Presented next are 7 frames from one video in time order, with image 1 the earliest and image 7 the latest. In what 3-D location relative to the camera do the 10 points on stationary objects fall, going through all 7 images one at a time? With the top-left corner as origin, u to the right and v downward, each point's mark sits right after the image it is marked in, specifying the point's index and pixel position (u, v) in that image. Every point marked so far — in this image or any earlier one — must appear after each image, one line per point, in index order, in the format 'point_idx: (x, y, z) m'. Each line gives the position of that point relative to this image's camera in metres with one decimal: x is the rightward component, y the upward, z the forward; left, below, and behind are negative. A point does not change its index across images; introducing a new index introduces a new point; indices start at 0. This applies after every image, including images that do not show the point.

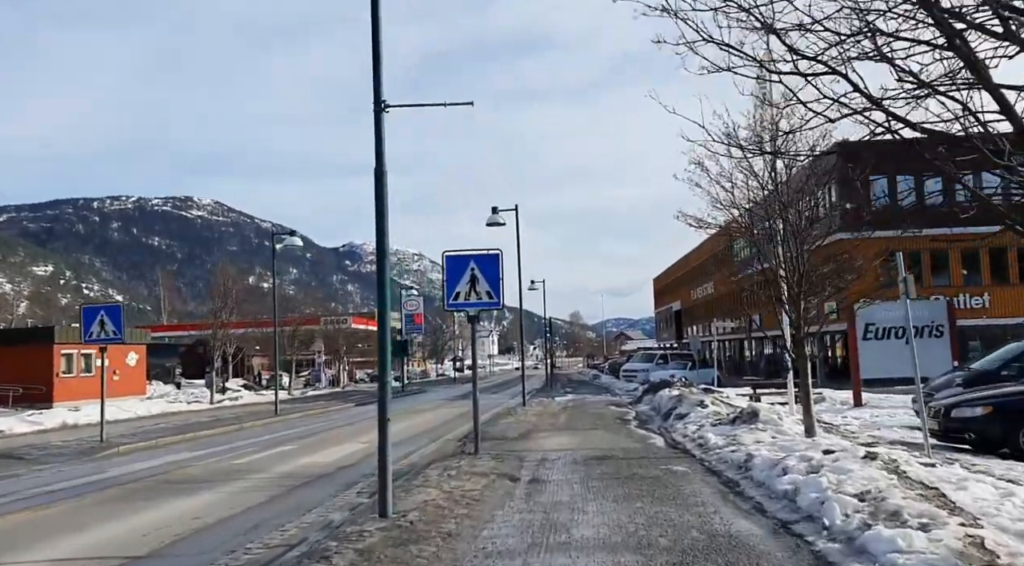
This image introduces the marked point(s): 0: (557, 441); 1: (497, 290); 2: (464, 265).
0: (+0.8, -2.9, +17.5) m
1: (-0.2, -0.1, +14.7) m
2: (-0.8, +0.3, +14.7) m
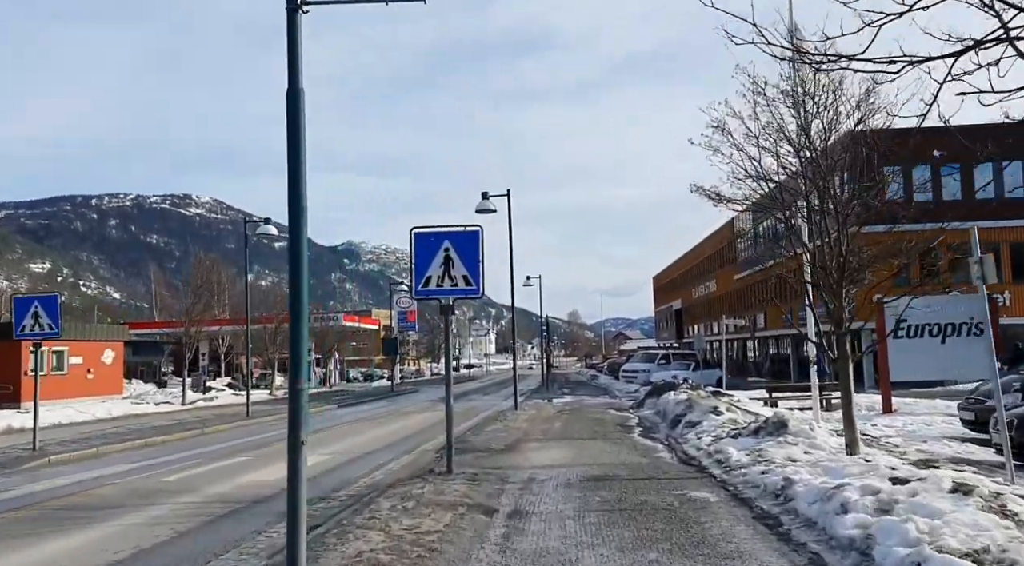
0: (+0.6, -2.7, +15.0) m
1: (-0.5, +0.1, +12.2) m
2: (-1.0, +0.5, +12.2) m
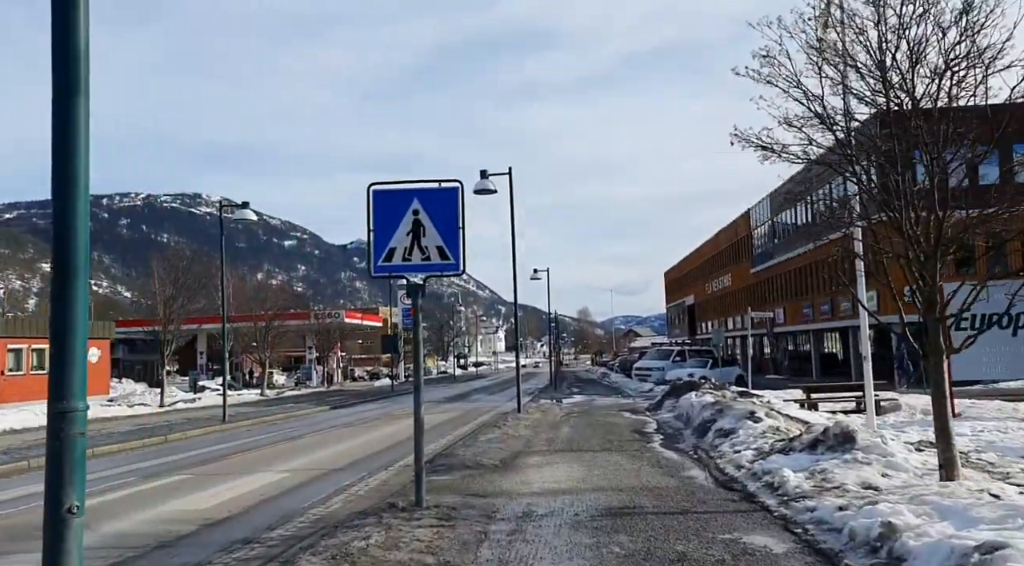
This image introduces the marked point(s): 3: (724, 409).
0: (+0.5, -2.4, +12.1) m
1: (-0.6, +0.4, +9.3) m
2: (-1.1, +0.8, +9.3) m
3: (+3.8, -2.2, +16.9) m
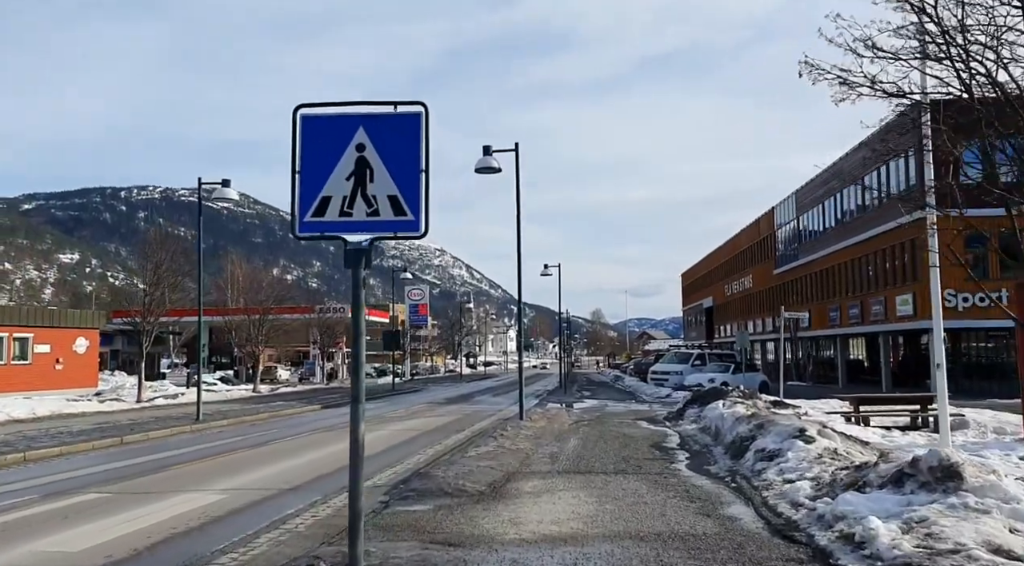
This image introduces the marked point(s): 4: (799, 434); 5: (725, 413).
0: (+0.4, -2.2, +9.4) m
1: (-0.7, +0.6, +6.5) m
2: (-1.2, +1.0, +6.6) m
3: (+3.7, -2.1, +14.1) m
4: (+3.8, -2.0, +12.4) m
5: (+4.0, -2.5, +18.0) m
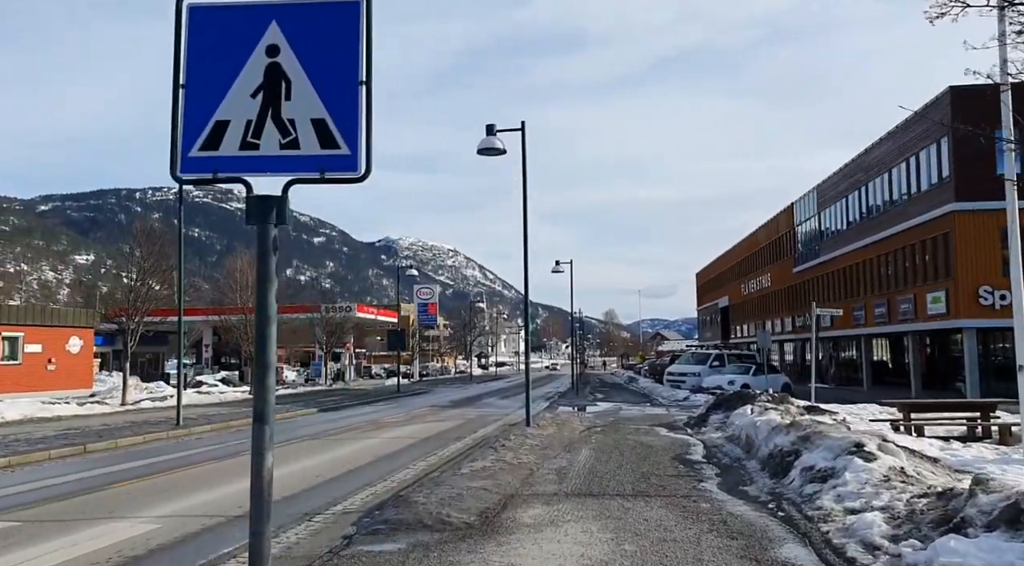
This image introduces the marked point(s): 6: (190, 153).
0: (+0.3, -2.1, +7.3) m
1: (-0.8, +0.8, +4.5) m
2: (-1.3, +1.2, +4.6) m
3: (+3.7, -1.9, +12.0) m
4: (+3.7, -1.8, +10.3) m
5: (+4.1, -2.3, +15.9) m
6: (-1.5, +0.6, +4.5) m
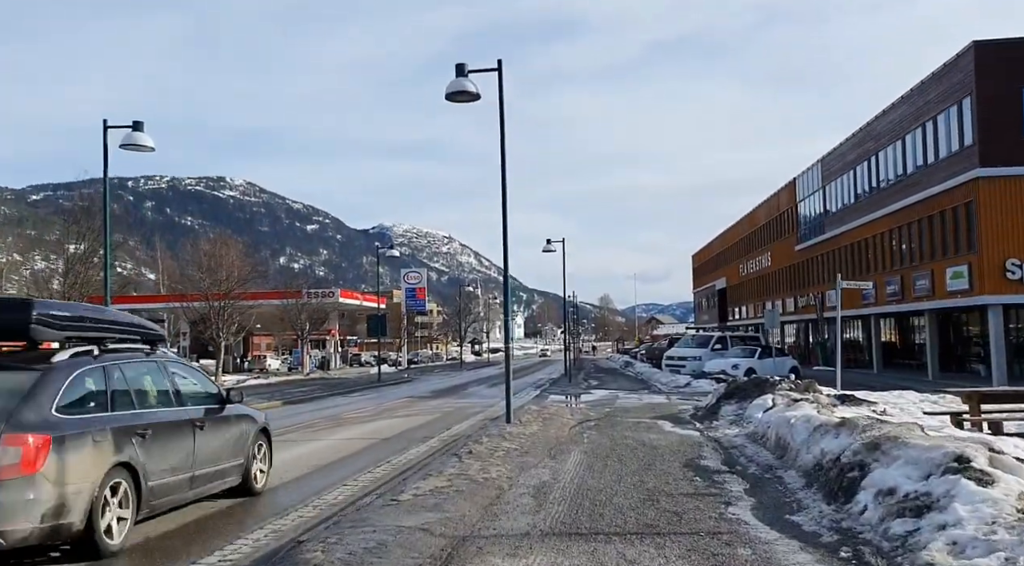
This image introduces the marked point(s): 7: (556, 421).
0: (0.0, -1.7, +4.2) m
1: (-1.1, +1.1, +1.3) m
2: (-1.6, +1.5, +1.4) m
3: (+3.4, -1.5, +8.8) m
4: (+3.4, -1.4, +7.1) m
5: (+3.7, -1.8, +12.8) m
6: (-1.9, +0.9, +1.3) m
7: (+0.9, -2.7, +18.1) m
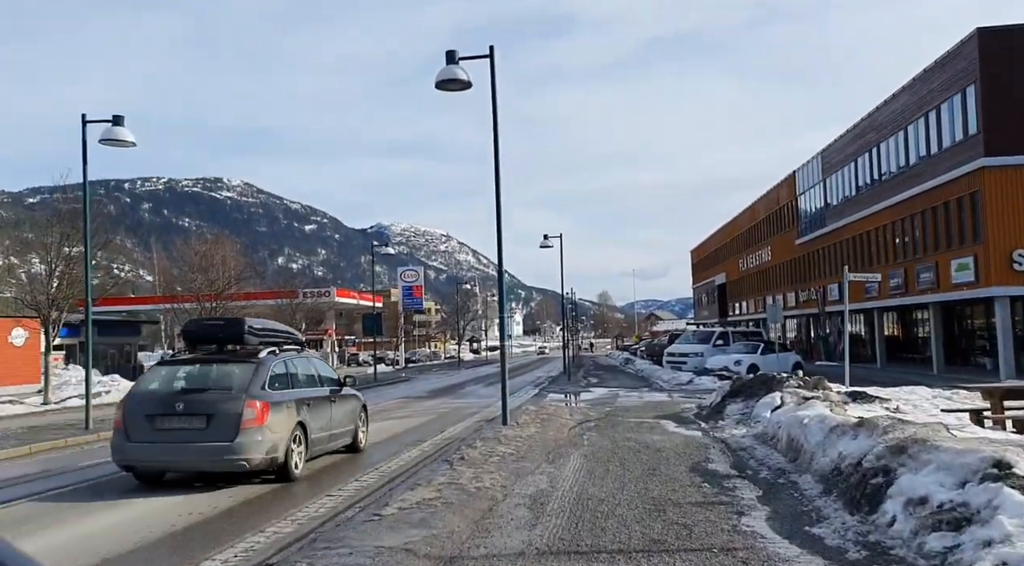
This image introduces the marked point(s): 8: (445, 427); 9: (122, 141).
0: (0.0, -1.7, +3.5) m
1: (-1.2, +1.1, +0.6) m
2: (-1.7, +1.5, +0.7) m
3: (+3.3, -1.4, +8.1) m
4: (+3.3, -1.3, +6.4) m
5: (+3.6, -1.7, +12.1) m
6: (-2.0, +0.9, +0.6) m
7: (+0.8, -2.6, +17.4) m
8: (-1.3, -2.8, +18.0) m
9: (-8.2, +3.0, +19.9) m
